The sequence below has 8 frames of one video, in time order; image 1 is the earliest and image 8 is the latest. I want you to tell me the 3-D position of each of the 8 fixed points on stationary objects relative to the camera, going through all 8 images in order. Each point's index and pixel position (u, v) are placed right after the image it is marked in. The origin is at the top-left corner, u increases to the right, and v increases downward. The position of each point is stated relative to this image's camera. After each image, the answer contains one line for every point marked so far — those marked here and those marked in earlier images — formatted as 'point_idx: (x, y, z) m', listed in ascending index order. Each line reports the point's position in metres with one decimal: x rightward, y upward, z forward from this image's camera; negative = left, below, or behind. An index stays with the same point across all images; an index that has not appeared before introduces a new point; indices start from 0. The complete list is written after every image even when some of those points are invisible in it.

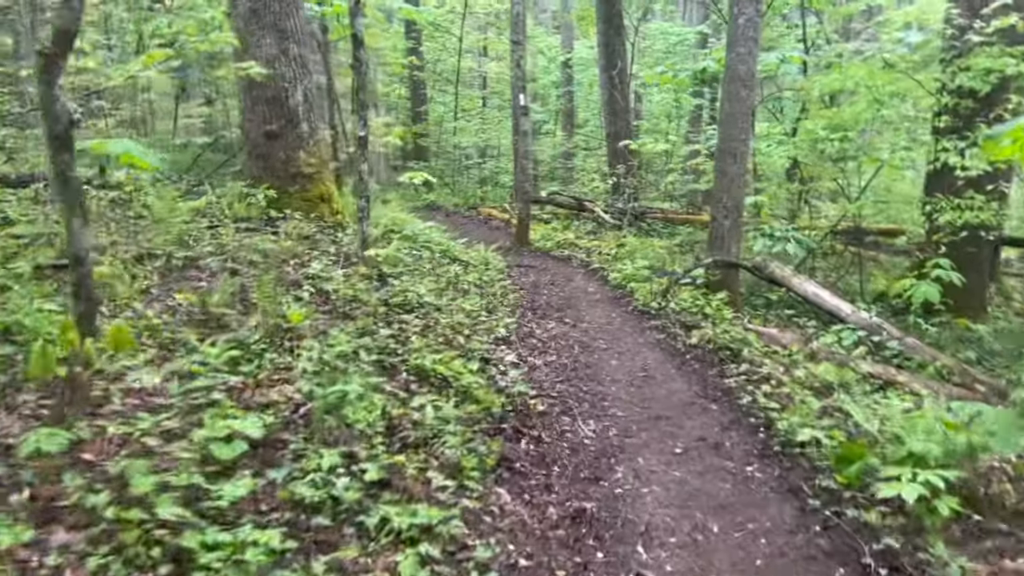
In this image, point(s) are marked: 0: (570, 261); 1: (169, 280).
0: (+0.9, +0.4, +12.6) m
1: (-2.7, 0.0, +6.3) m
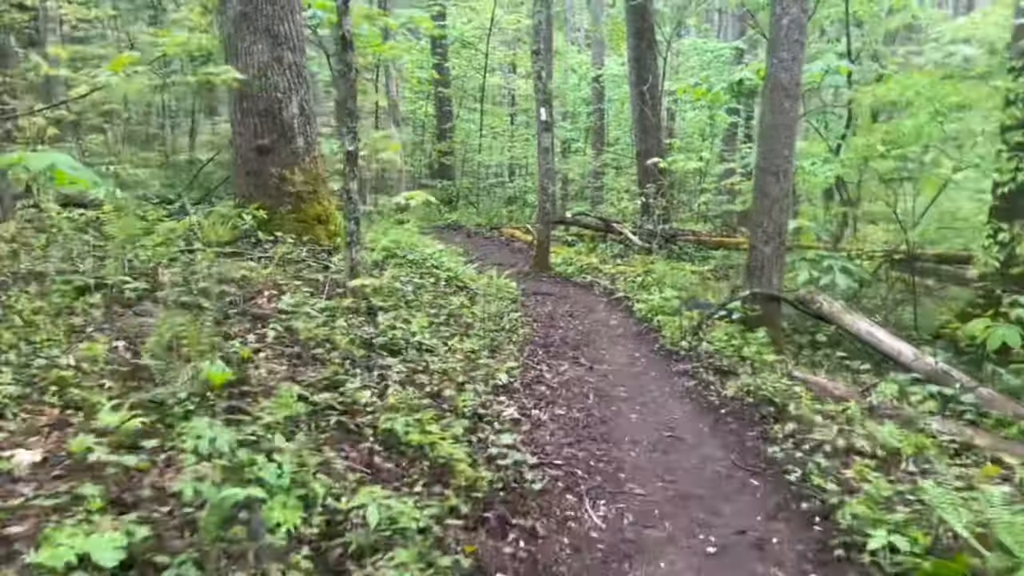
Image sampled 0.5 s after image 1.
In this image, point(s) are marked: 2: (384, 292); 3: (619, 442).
0: (+1.1, 0.0, +11.6) m
1: (-2.7, -0.2, +5.4) m
2: (-1.2, 0.0, +7.6) m
3: (+0.7, -1.0, +5.3) m
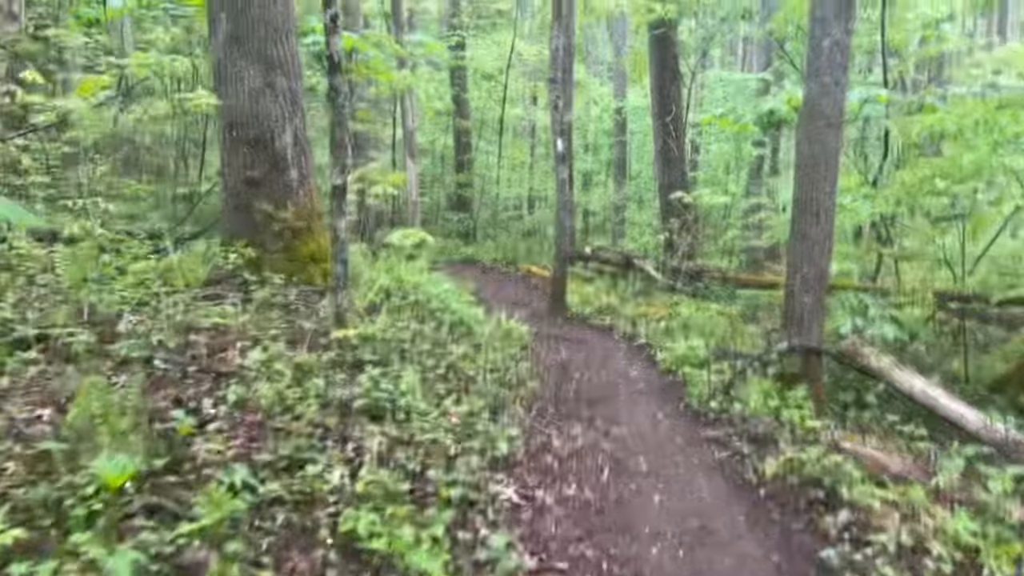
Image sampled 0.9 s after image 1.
0: (+1.3, -0.6, +10.7) m
1: (-2.7, -0.5, +4.7) m
2: (-1.1, -0.4, +6.8) m
3: (+0.7, -1.3, +4.5) m
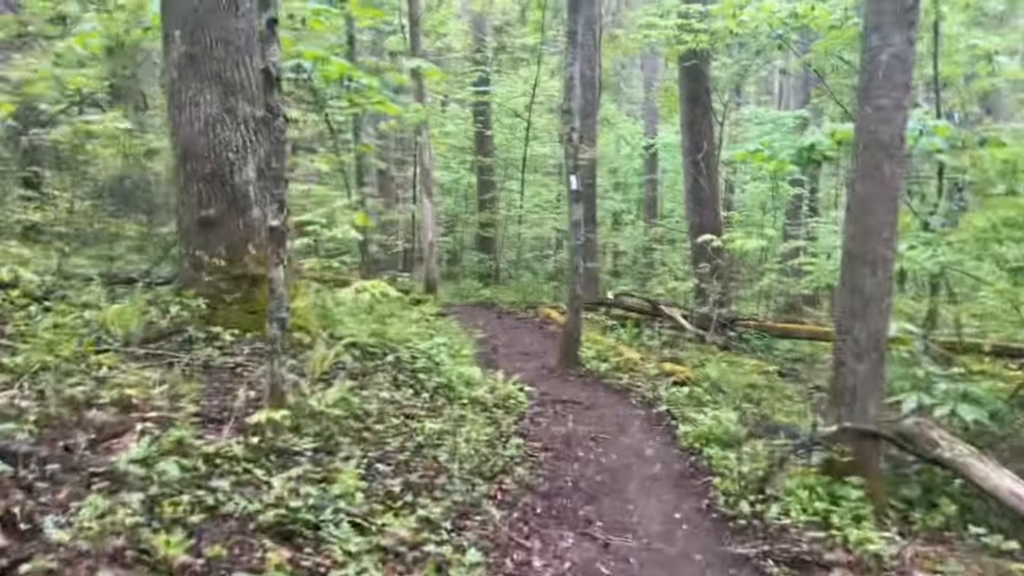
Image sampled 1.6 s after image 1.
0: (+1.3, -1.2, +9.4) m
1: (-2.9, -0.8, +3.5) m
2: (-1.2, -0.9, +5.5) m
3: (+0.4, -1.7, +3.1) m
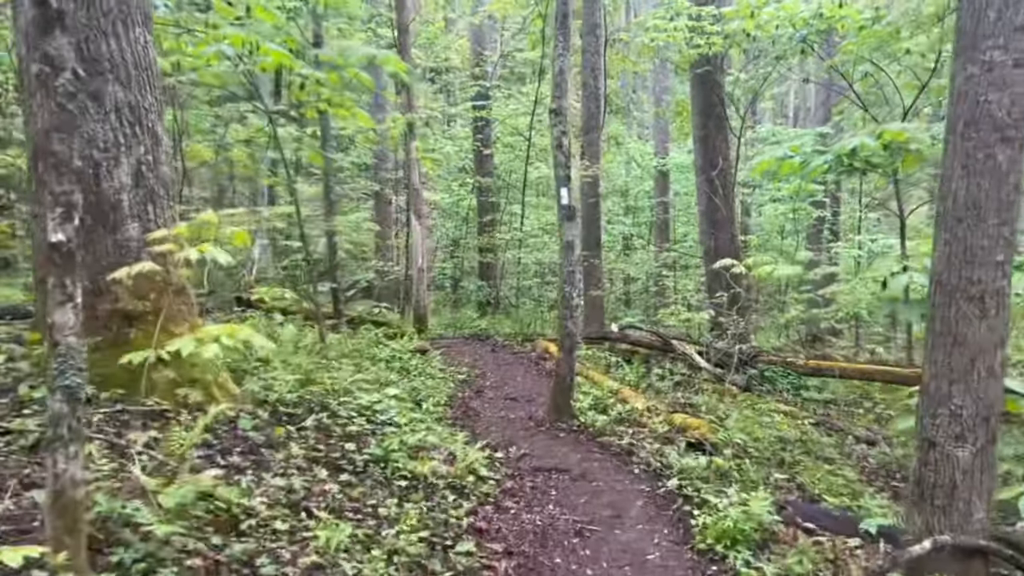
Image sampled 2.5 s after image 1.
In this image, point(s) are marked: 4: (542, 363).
0: (+1.1, -1.6, +7.5) m
1: (-3.2, -1.0, +1.7) m
2: (-1.5, -1.1, +3.7) m
3: (+0.1, -1.8, +1.2) m
4: (+0.5, -1.3, +14.8) m
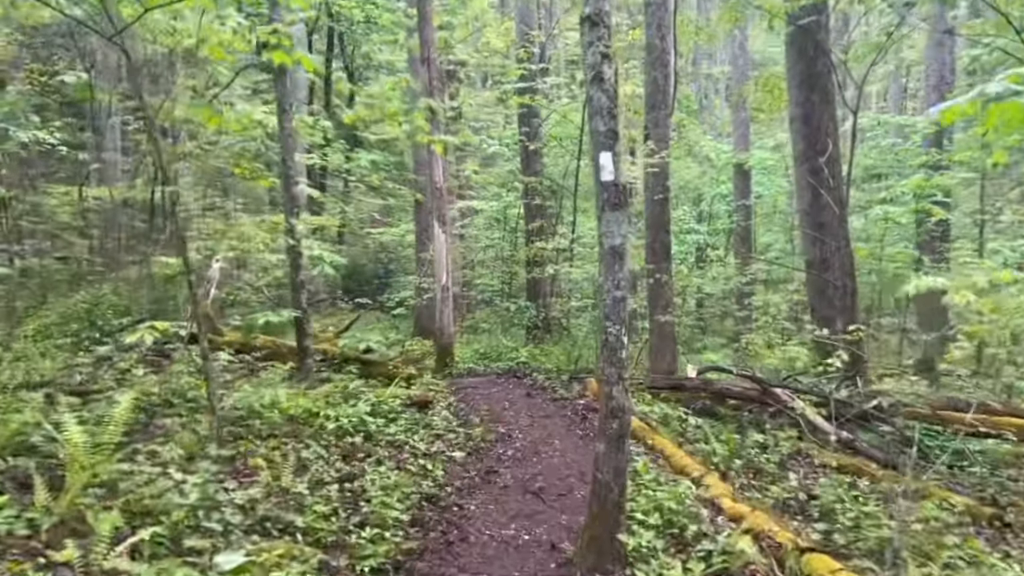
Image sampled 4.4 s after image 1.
0: (+1.0, -1.8, +3.5) m
1: (-3.8, -1.1, -1.9) m
2: (-2.0, -1.3, 0.0) m
3: (-0.5, -1.9, -2.7) m
4: (+1.0, -1.7, +10.8) m
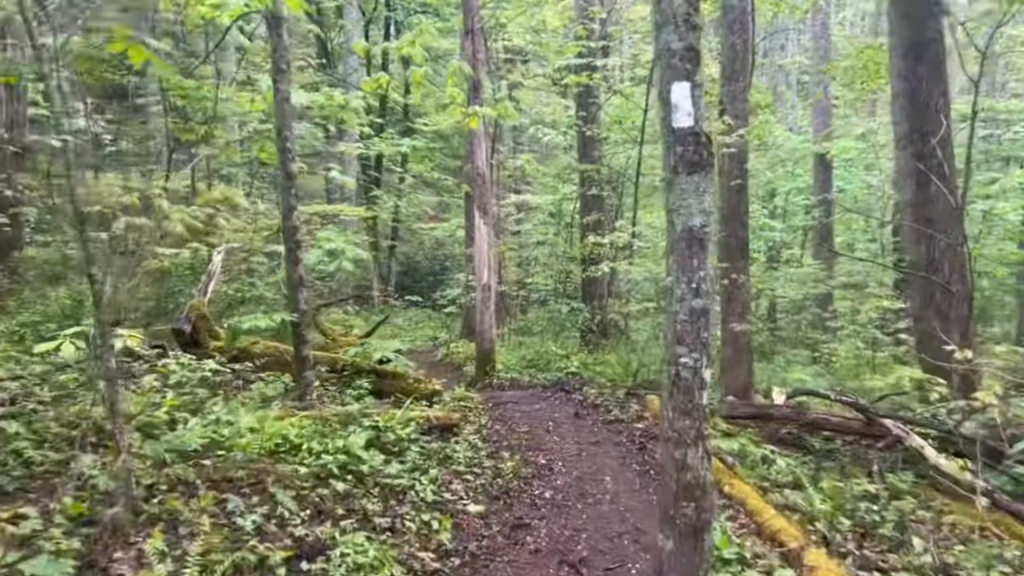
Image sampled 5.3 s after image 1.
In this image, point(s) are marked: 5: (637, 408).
0: (+0.9, -1.8, +1.7) m
1: (-4.2, -1.1, -3.4) m
2: (-2.3, -1.3, -1.7) m
3: (-1.0, -2.0, -4.4) m
4: (+1.5, -1.7, +8.9) m
5: (+1.6, -1.6, +10.7) m
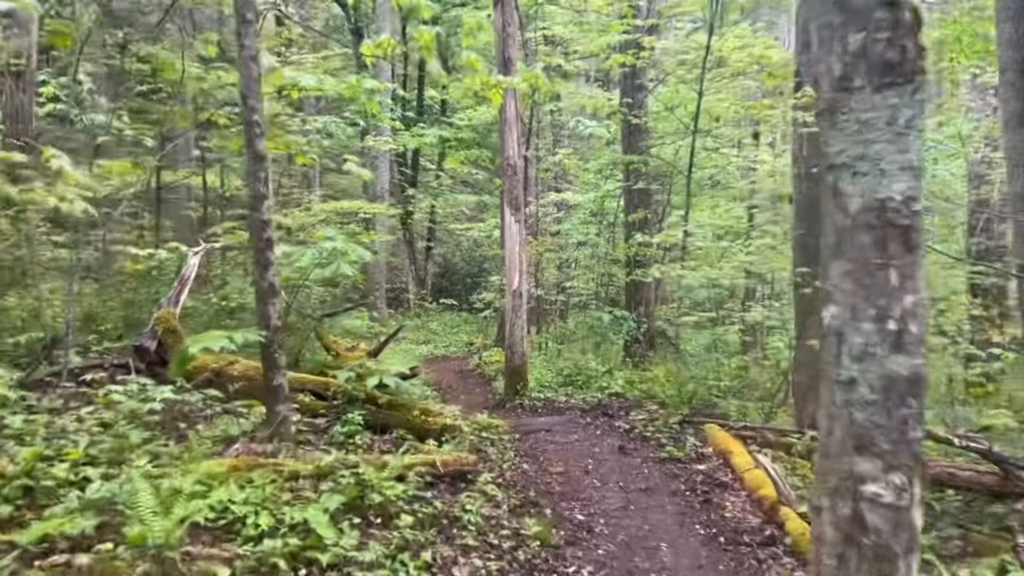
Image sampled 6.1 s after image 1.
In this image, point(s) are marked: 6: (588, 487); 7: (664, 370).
0: (+0.8, -1.9, -0.1) m
1: (-4.6, -1.2, -4.9) m
2: (-2.5, -1.3, -3.3) m
3: (-1.5, -2.0, -6.0) m
4: (+1.8, -1.8, +7.2) m
5: (+2.0, -1.6, +8.9) m
6: (+0.7, -1.8, +7.4) m
7: (+2.5, -1.3, +13.7) m
